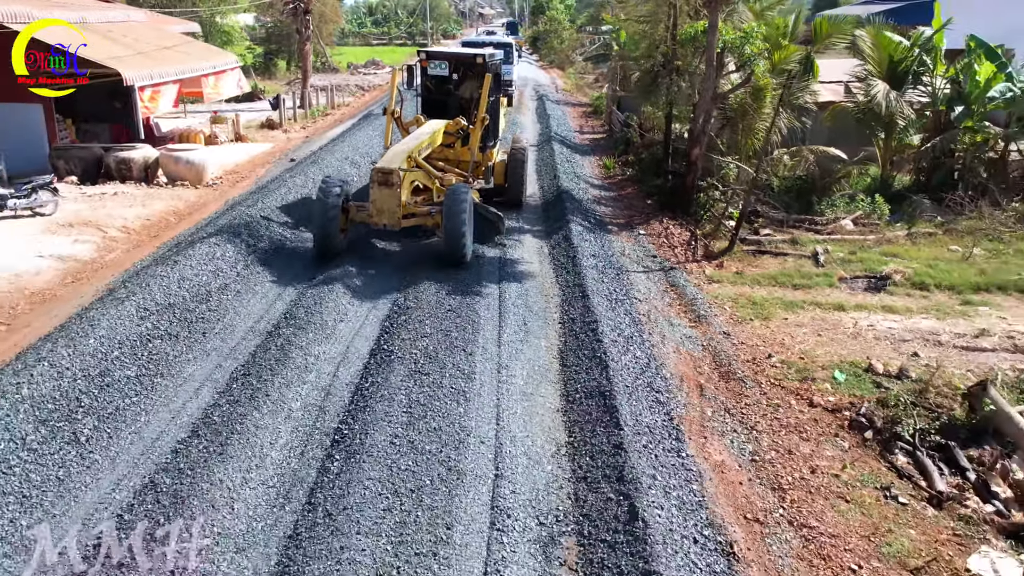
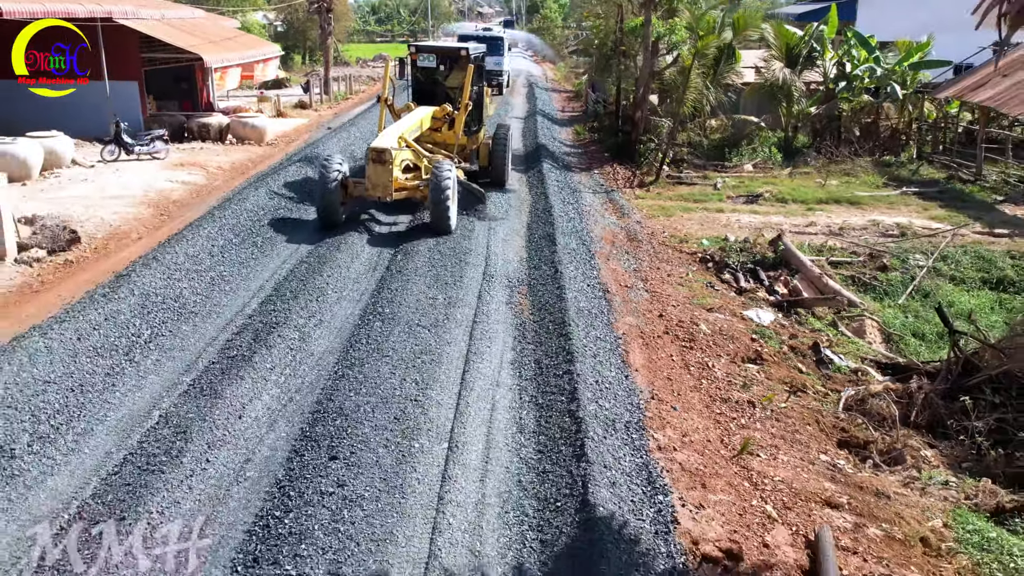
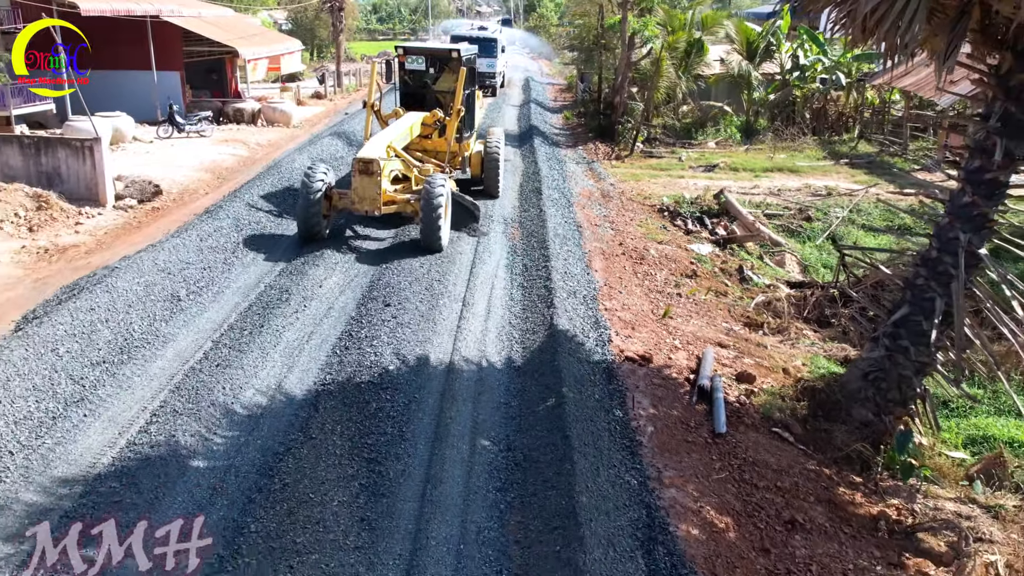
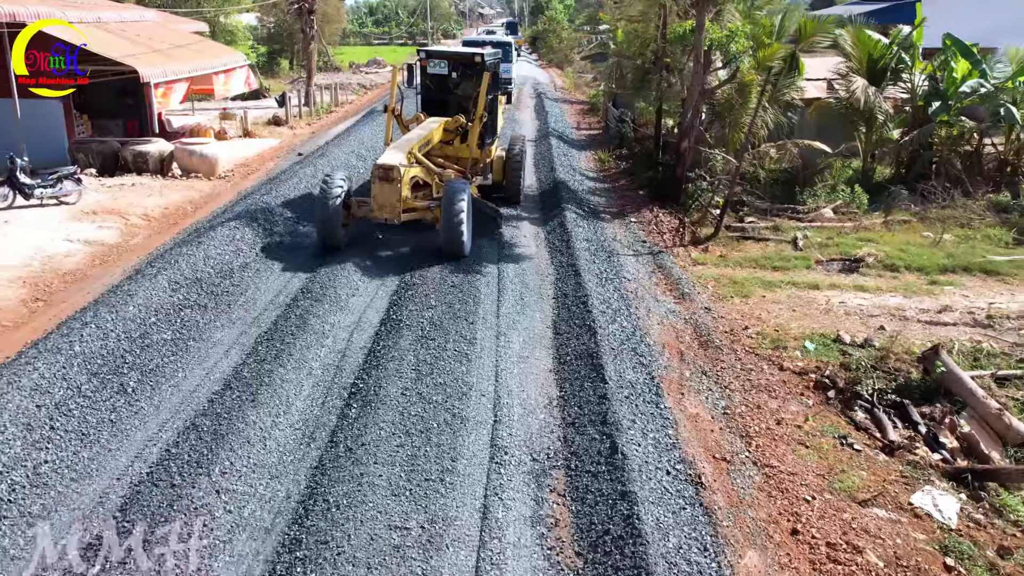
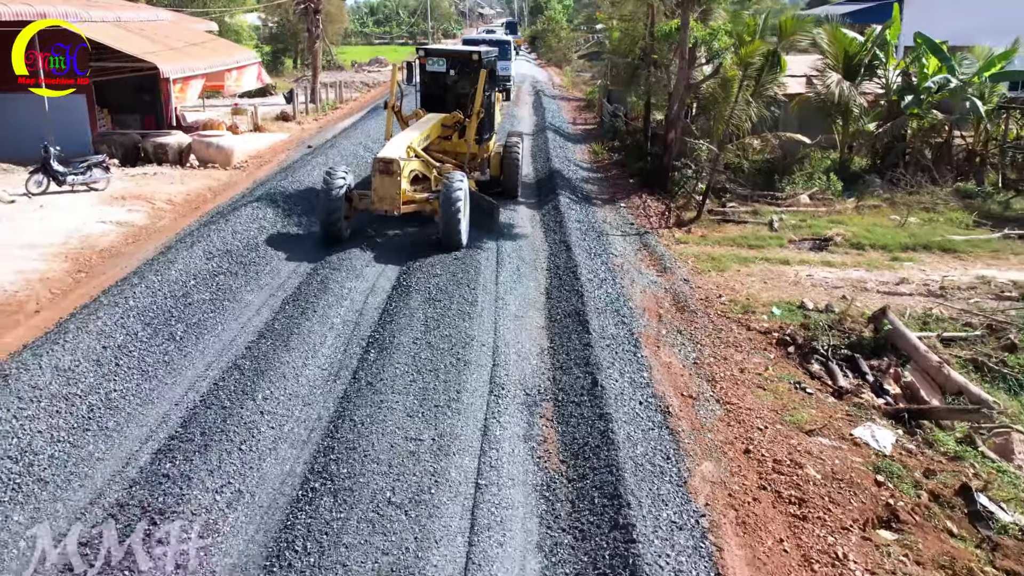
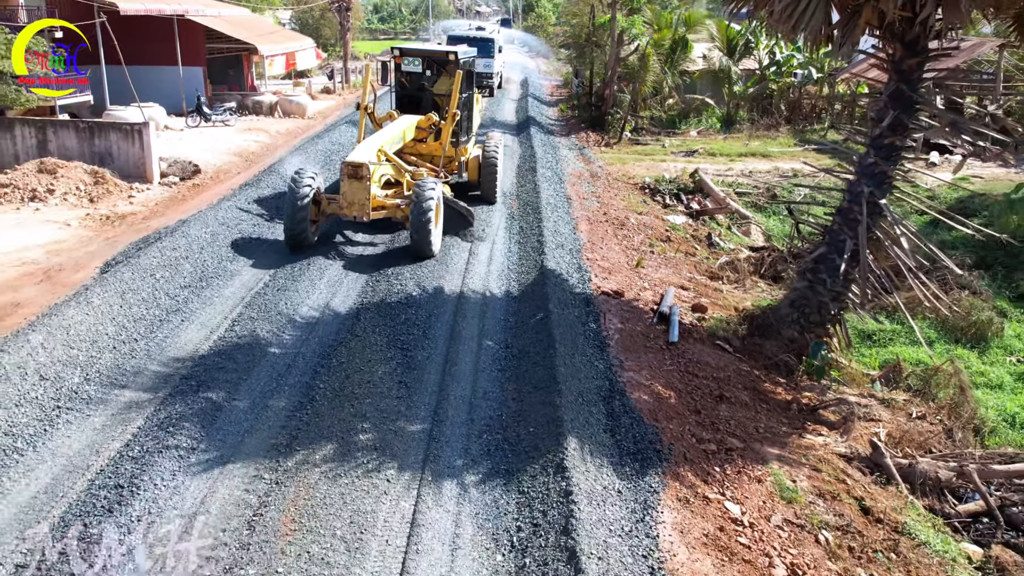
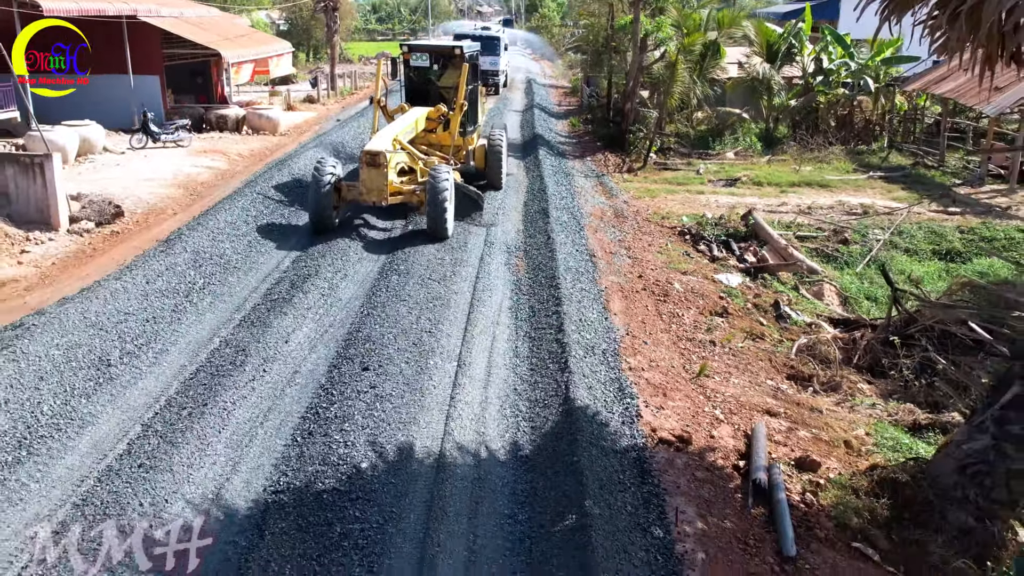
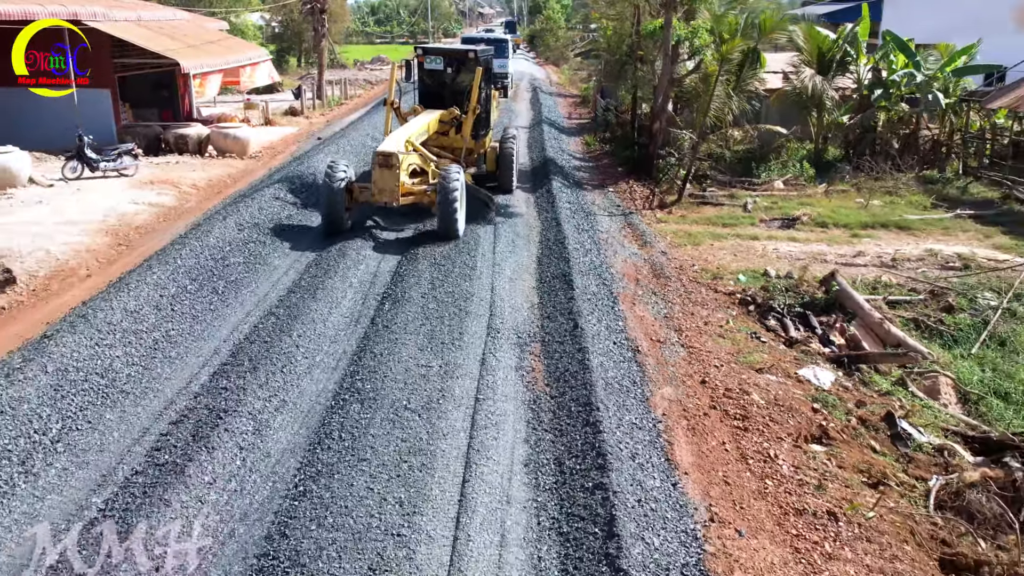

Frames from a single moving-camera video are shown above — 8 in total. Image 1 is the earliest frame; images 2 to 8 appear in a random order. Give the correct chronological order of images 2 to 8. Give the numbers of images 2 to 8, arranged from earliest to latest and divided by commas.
4, 5, 8, 2, 7, 3, 6
